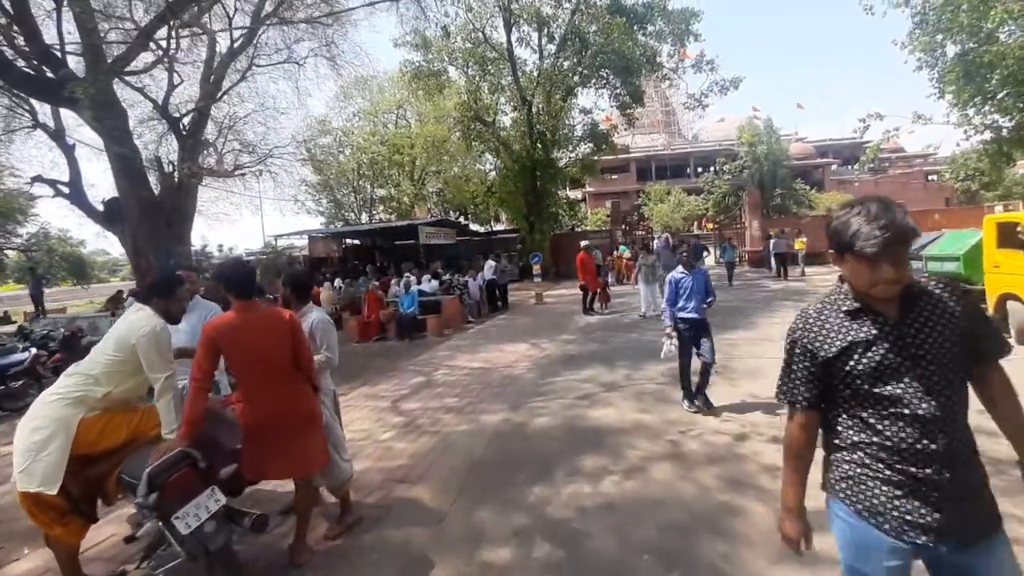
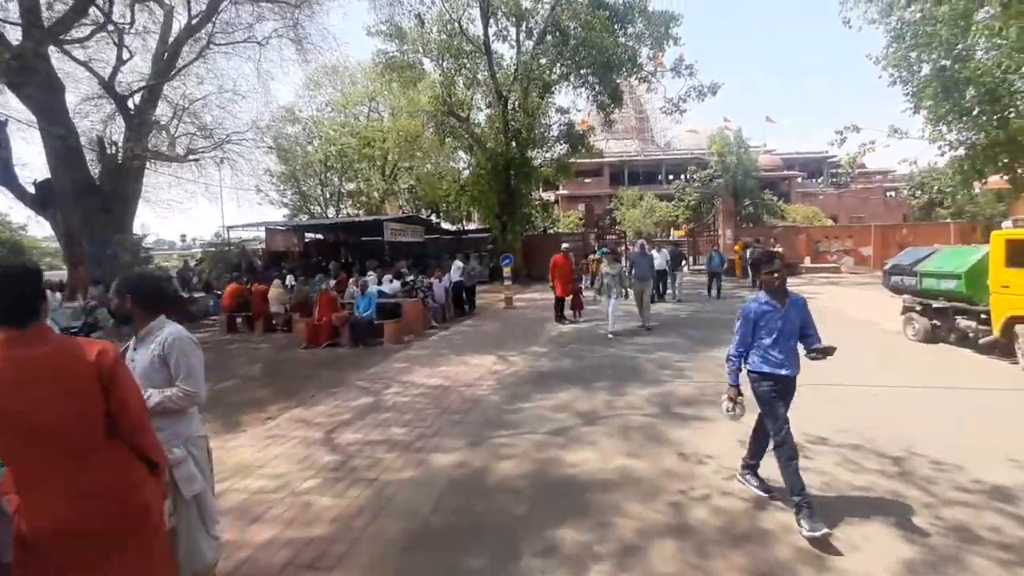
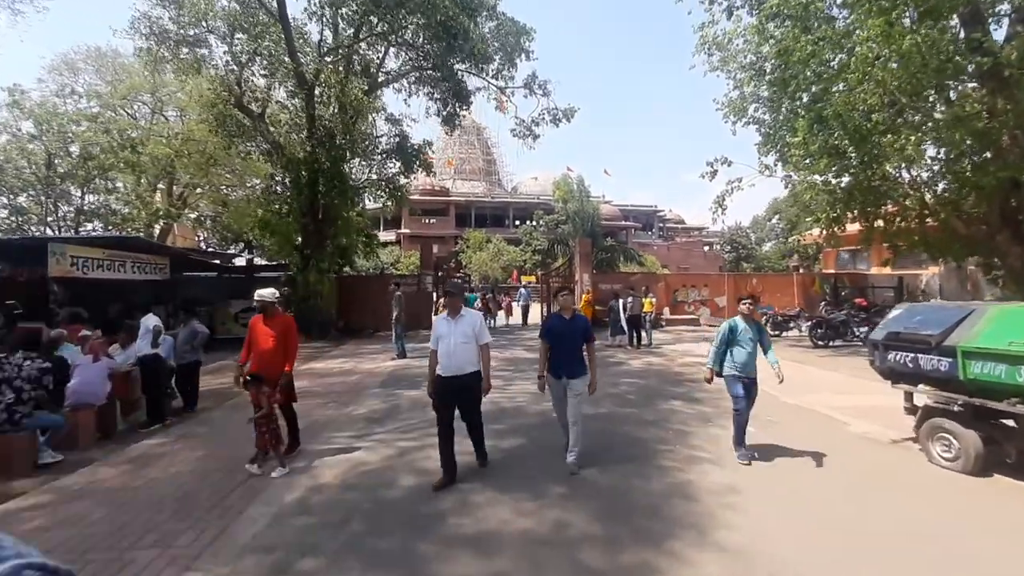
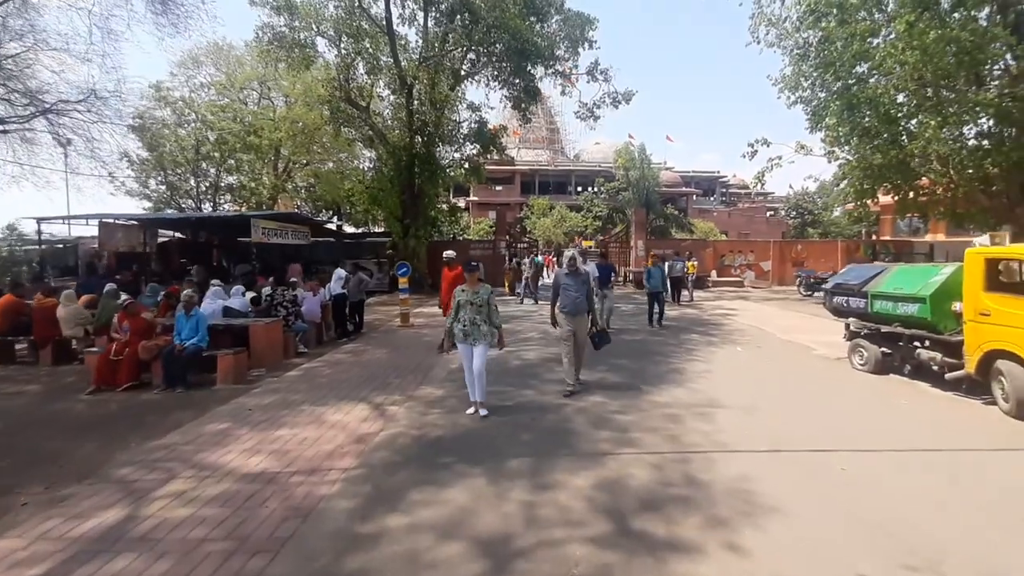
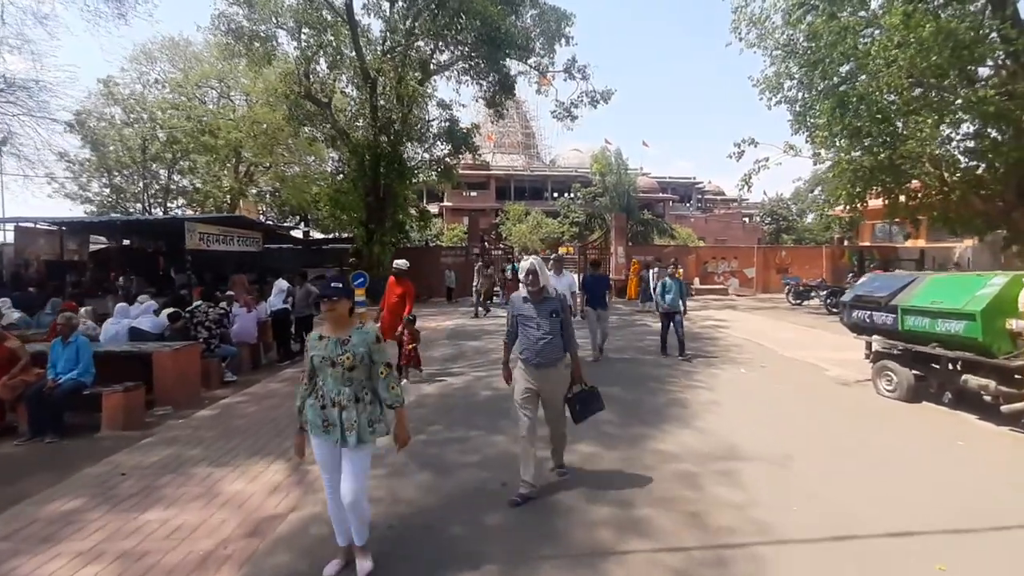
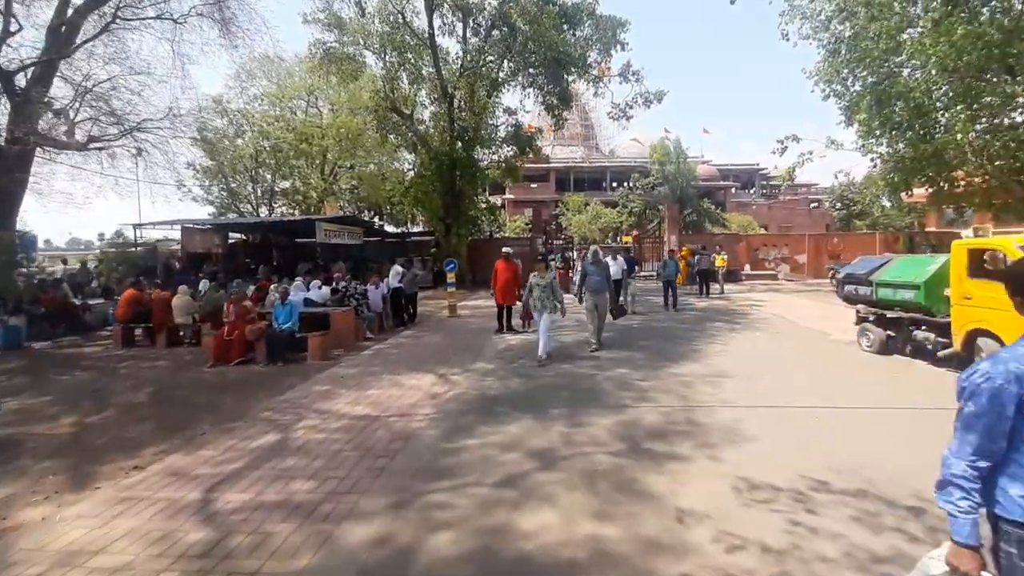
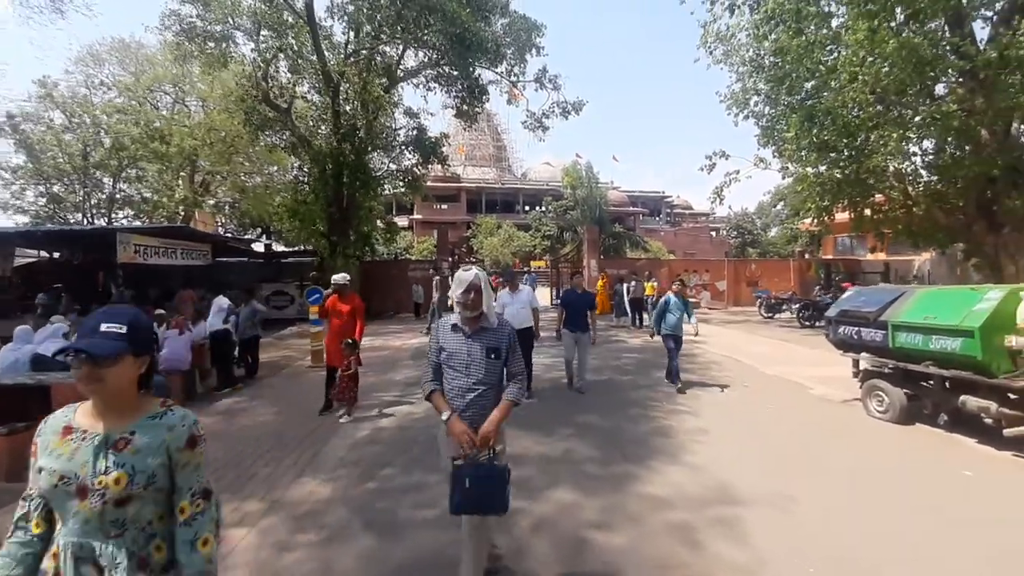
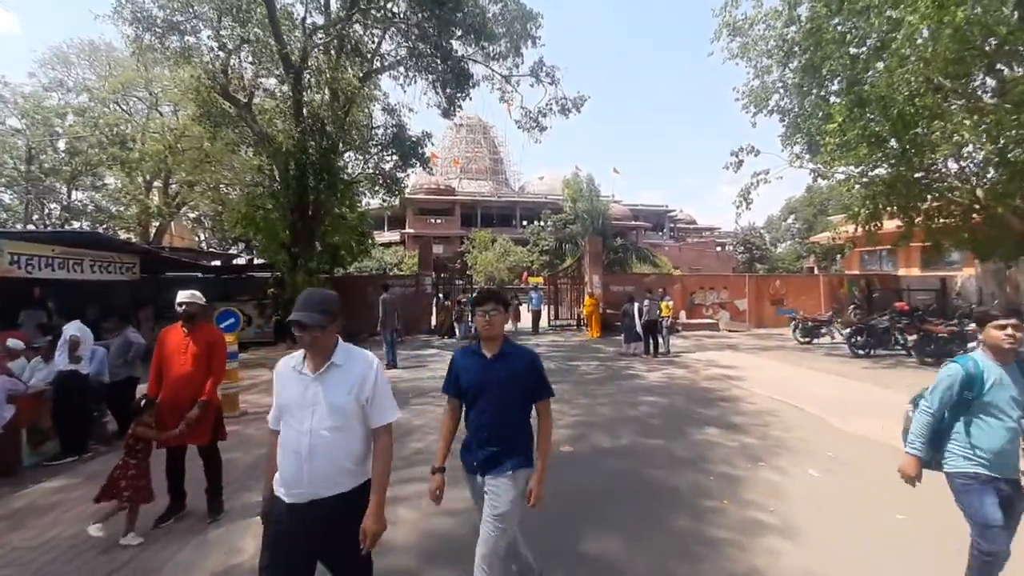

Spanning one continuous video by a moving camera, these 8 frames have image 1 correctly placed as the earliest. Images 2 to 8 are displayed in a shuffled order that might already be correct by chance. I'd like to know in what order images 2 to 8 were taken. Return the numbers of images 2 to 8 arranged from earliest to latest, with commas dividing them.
2, 6, 4, 5, 7, 3, 8
